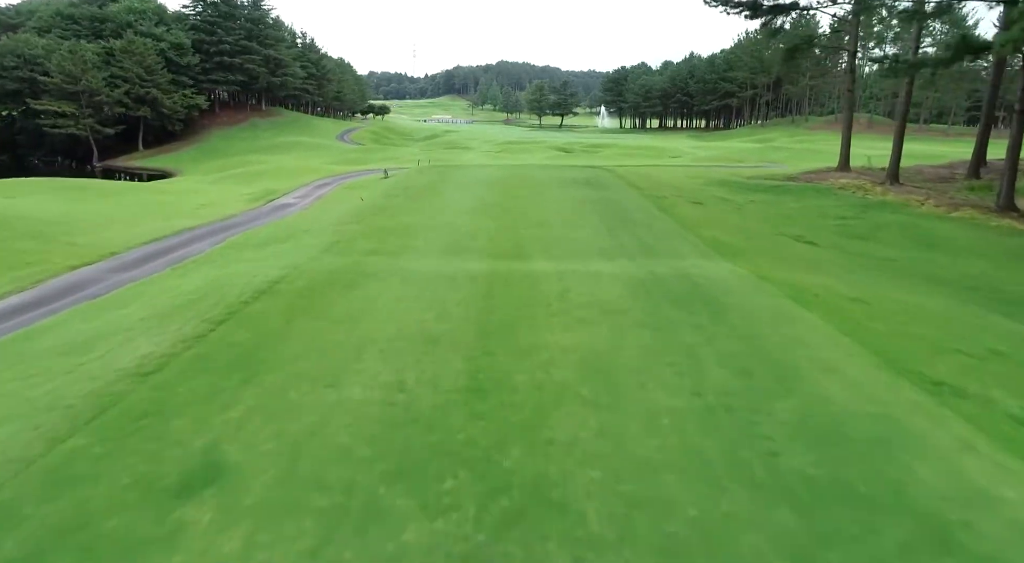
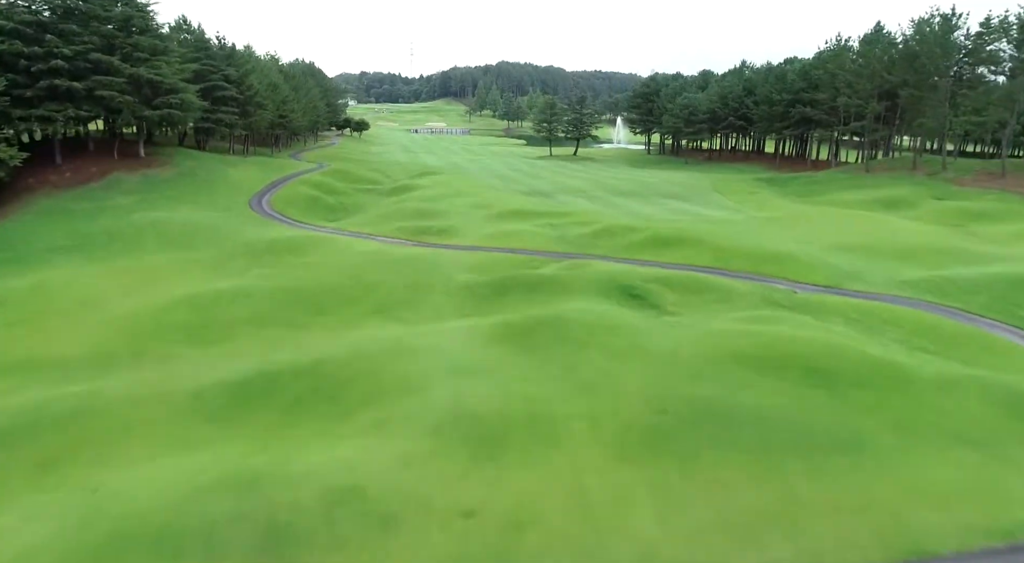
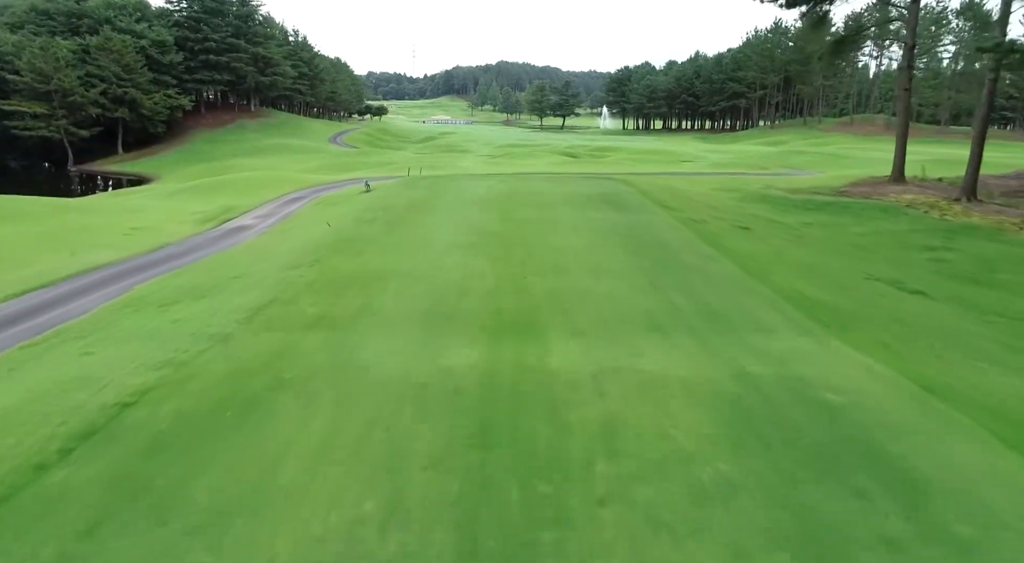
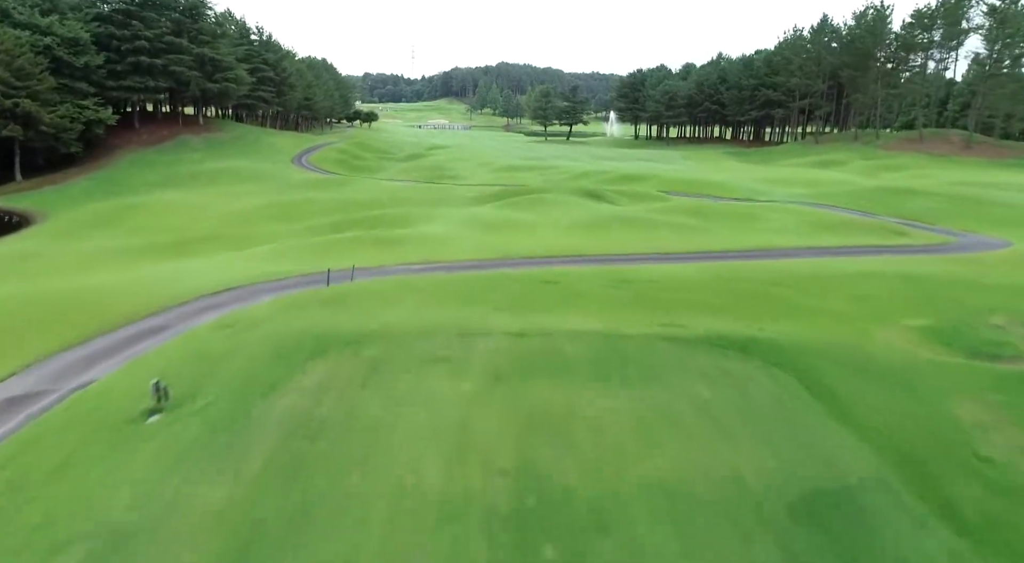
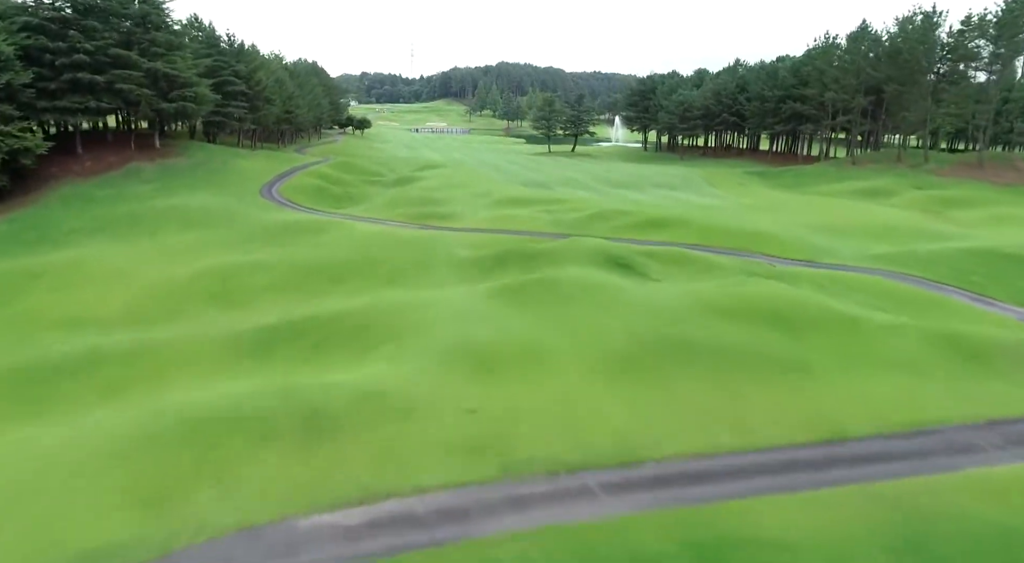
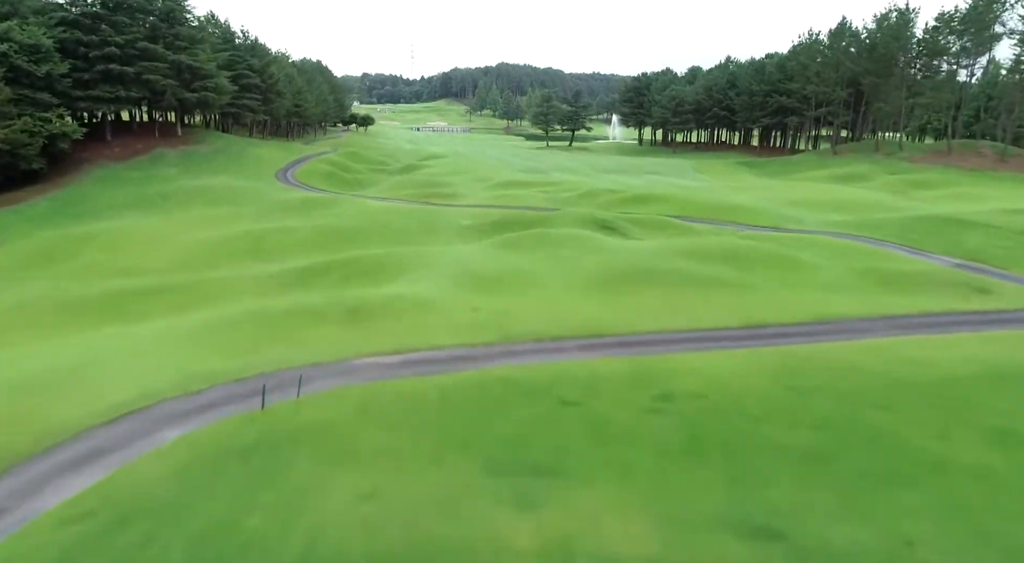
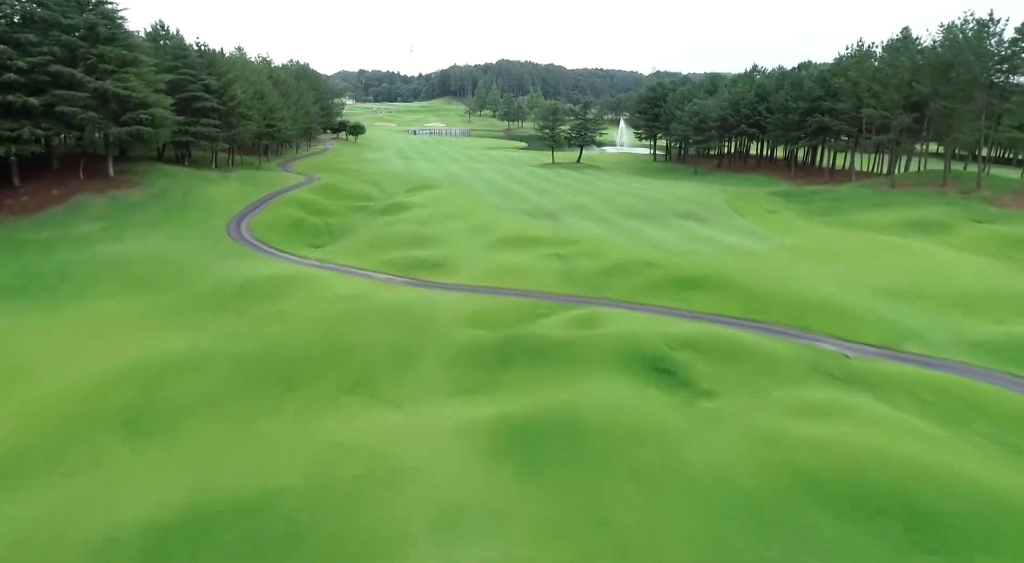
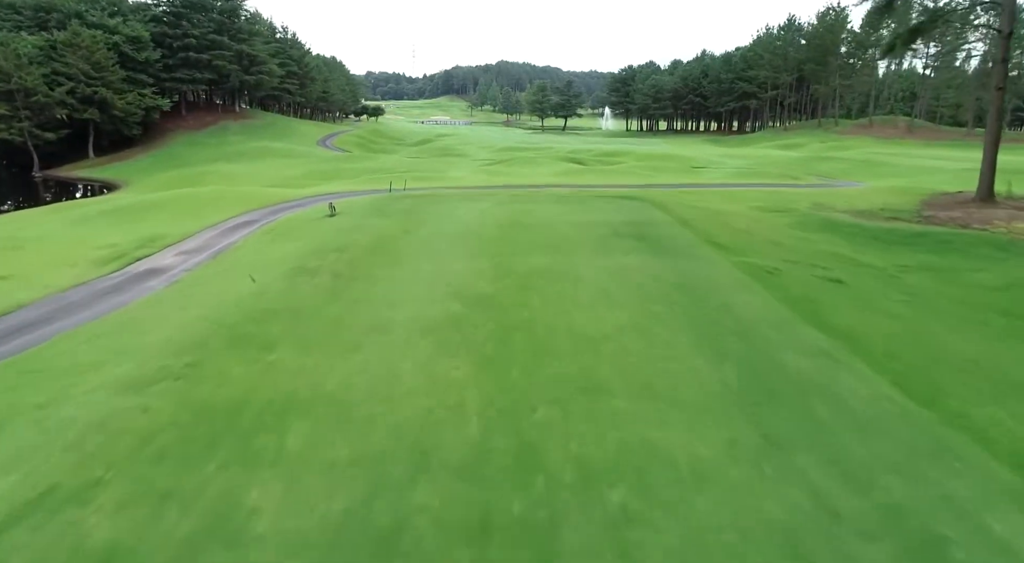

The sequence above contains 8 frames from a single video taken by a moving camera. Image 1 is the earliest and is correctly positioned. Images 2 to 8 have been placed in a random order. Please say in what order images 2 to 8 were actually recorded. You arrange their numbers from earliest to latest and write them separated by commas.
3, 8, 4, 6, 5, 2, 7
